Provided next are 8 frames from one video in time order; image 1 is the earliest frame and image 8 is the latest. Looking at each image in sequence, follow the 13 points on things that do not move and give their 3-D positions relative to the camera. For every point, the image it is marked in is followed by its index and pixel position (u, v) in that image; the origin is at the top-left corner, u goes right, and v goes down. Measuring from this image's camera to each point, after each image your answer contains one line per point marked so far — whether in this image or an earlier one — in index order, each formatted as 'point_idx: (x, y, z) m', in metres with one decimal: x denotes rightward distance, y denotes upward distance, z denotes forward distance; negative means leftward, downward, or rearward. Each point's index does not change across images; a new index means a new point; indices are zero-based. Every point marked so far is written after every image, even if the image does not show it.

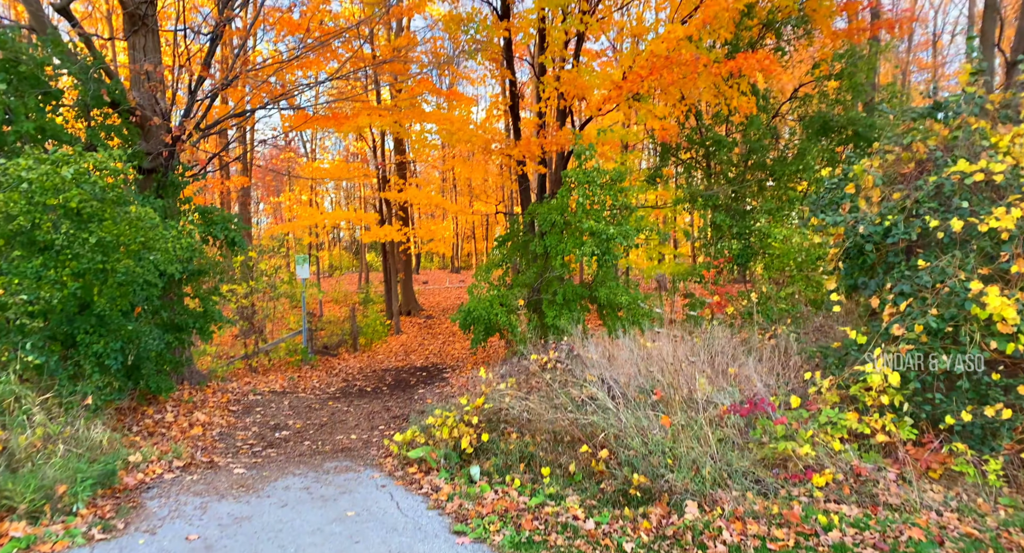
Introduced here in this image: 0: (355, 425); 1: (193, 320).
0: (-1.9, -1.8, +8.6) m
1: (-4.2, -0.6, +9.3) m
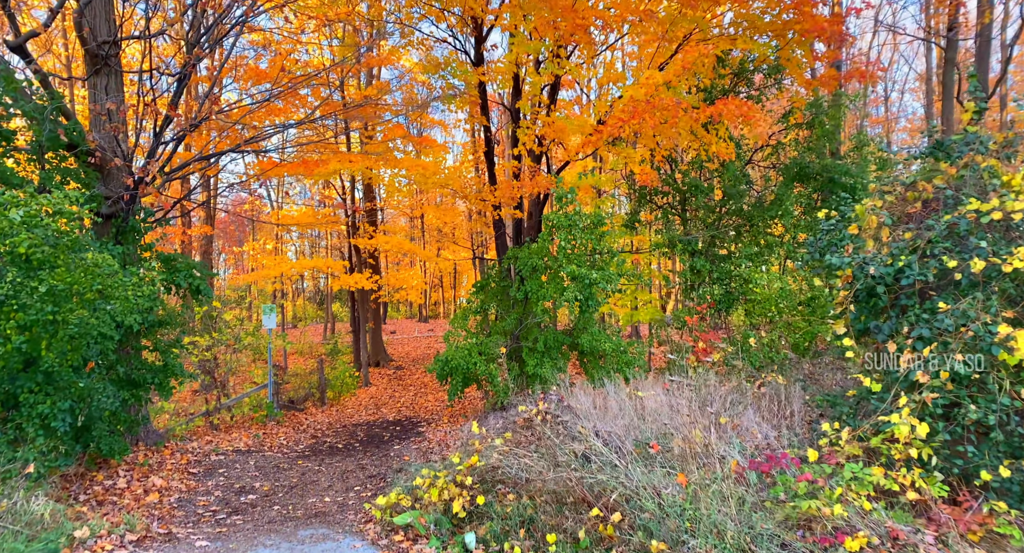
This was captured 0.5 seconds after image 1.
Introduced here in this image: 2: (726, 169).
0: (-2.1, -2.4, +8.0) m
1: (-4.4, -1.2, +8.7) m
2: (+3.7, +1.9, +12.3) m
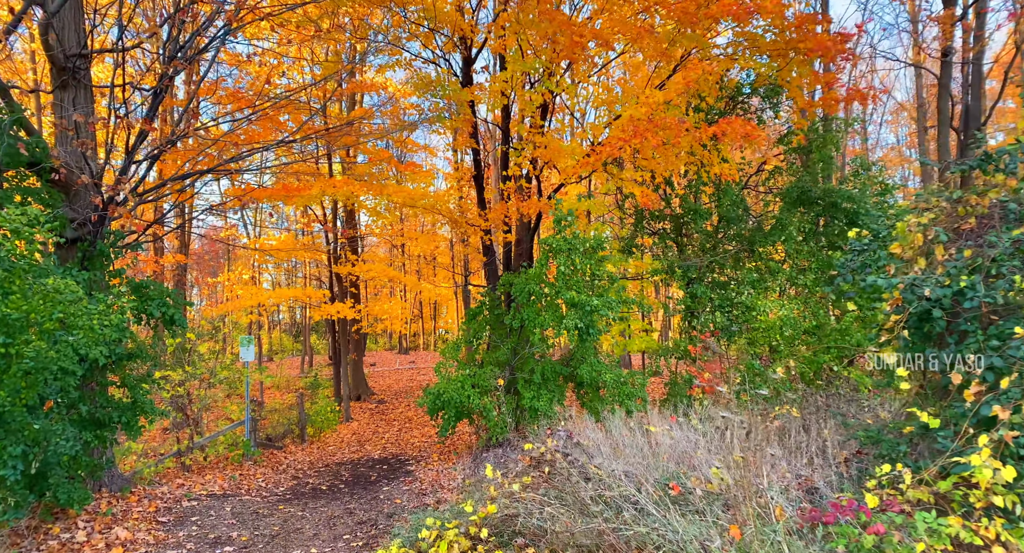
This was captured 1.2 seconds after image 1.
0: (-2.0, -2.7, +7.2) m
1: (-4.4, -1.5, +7.9) m
2: (+3.6, +1.4, +11.9) m
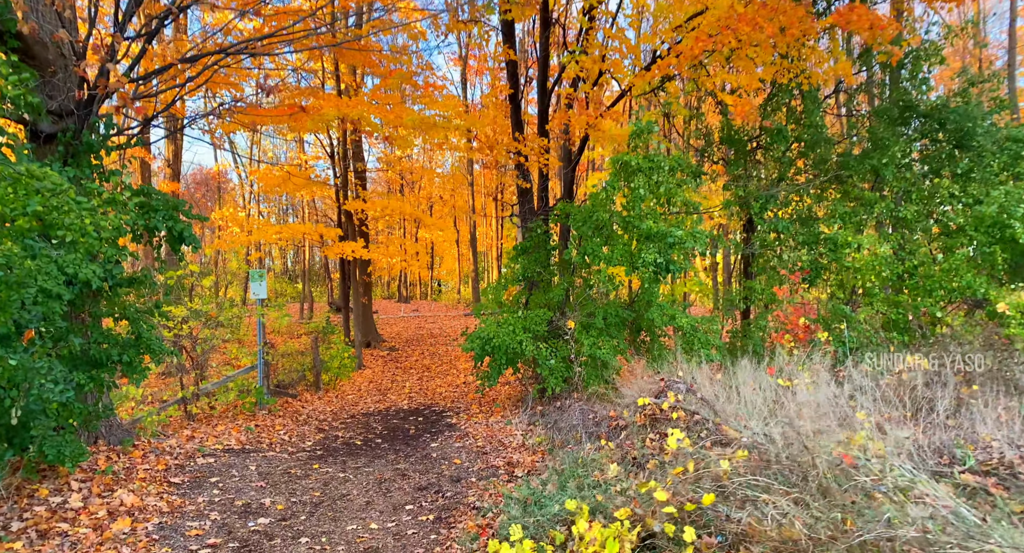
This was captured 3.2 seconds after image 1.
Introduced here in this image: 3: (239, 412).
0: (-1.2, -1.9, +5.8) m
1: (-3.6, -0.7, +6.4) m
2: (+4.4, +2.4, +10.3) m
3: (-4.2, -2.1, +10.8) m
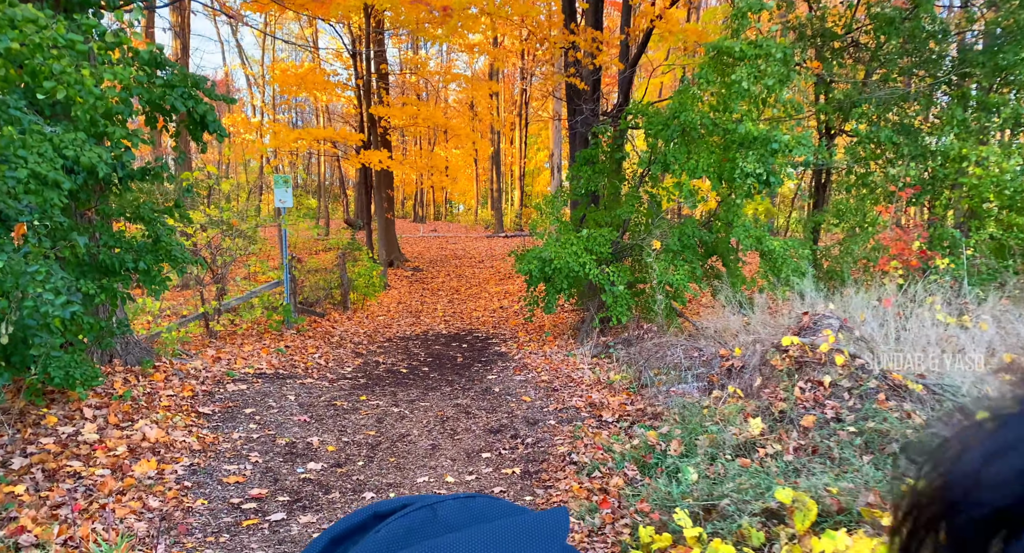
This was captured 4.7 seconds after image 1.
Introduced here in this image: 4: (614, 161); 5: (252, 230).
0: (-0.6, -1.2, +4.9) m
1: (-2.9, +0.1, +5.4) m
2: (+5.3, +3.3, +8.9) m
3: (-3.5, -0.8, +9.9) m
4: (+1.3, +1.5, +9.0) m
5: (-3.5, +0.6, +9.5) m
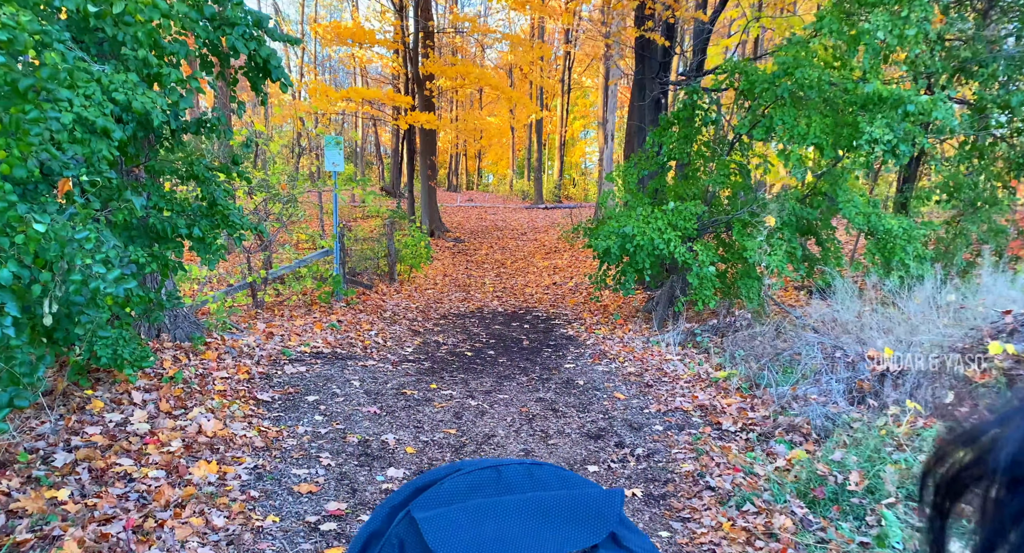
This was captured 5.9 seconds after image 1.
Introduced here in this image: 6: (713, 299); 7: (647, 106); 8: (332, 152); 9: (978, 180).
0: (+0.1, -1.1, +4.3) m
1: (-2.2, +0.4, +4.8) m
2: (+6.2, +3.4, +7.8) m
3: (-2.6, -0.3, +9.3) m
4: (+2.2, +1.7, +8.2) m
5: (-2.6, +1.0, +8.8) m
6: (+2.2, -0.2, +7.5) m
7: (+2.1, +2.6, +10.9) m
8: (-2.6, +1.8, +10.2) m
9: (+5.4, +1.0, +8.2) m
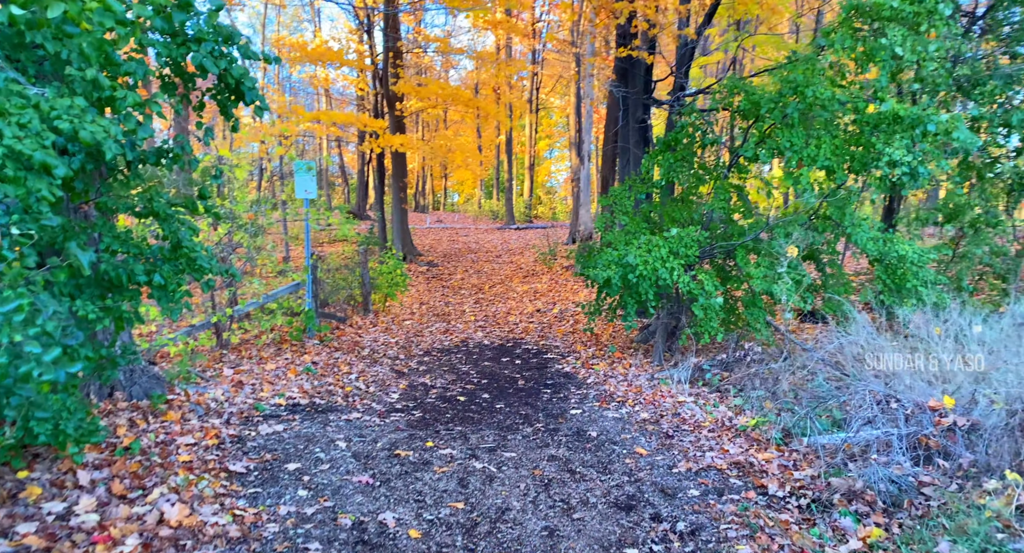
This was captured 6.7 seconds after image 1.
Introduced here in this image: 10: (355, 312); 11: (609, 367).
0: (+0.2, -1.3, +3.7) m
1: (-2.1, 0.0, +4.1) m
2: (+6.0, +3.2, +7.6) m
3: (-2.8, -0.8, +8.6) m
4: (+2.0, +1.4, +7.7) m
5: (-2.8, +0.6, +8.1) m
6: (+2.1, -0.6, +7.1) m
7: (+1.8, +2.2, +10.5) m
8: (-2.8, +1.3, +9.6) m
9: (+5.2, +0.7, +7.9) m
10: (-2.5, -0.5, +11.1) m
11: (+1.0, -1.0, +7.4) m
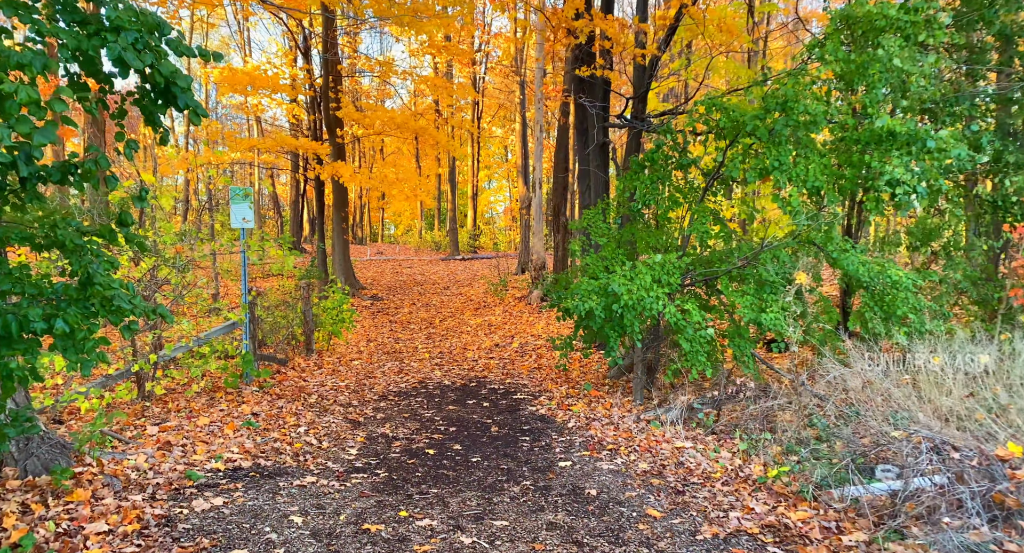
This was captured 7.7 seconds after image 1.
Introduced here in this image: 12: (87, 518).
0: (+0.2, -1.5, +3.0) m
1: (-2.1, -0.2, +3.2) m
2: (+5.6, +2.9, +7.6) m
3: (-3.2, -1.2, +7.6) m
4: (+1.7, +1.1, +7.3) m
5: (-3.1, +0.2, +7.2) m
6: (+1.8, -0.8, +6.5) m
7: (+1.2, +1.8, +10.0) m
8: (-3.3, +0.8, +8.7) m
9: (+4.9, +0.5, +7.7) m
10: (-3.1, -1.1, +10.1) m
11: (+0.7, -1.3, +6.8) m
12: (-2.2, -1.2, +3.6) m
